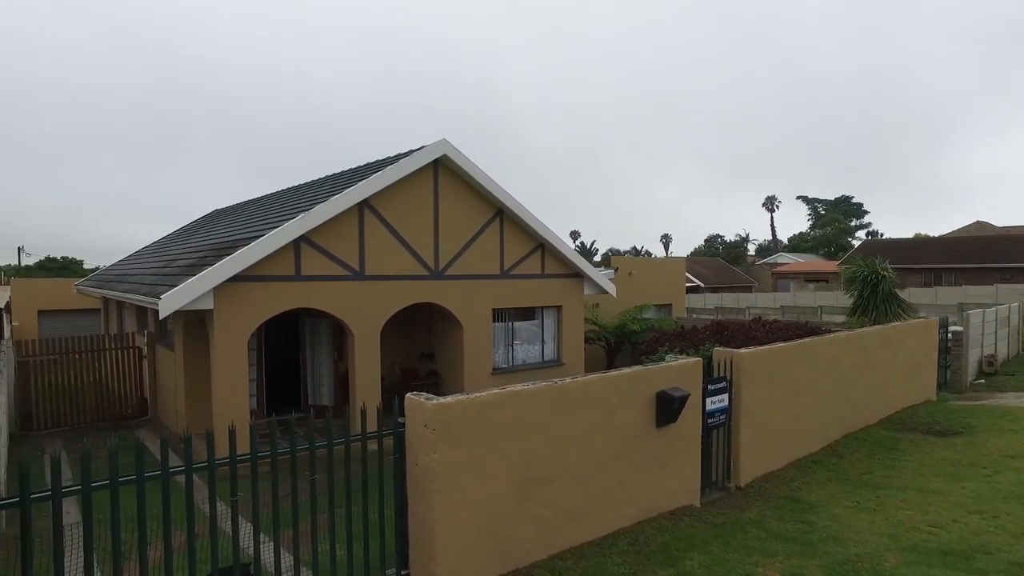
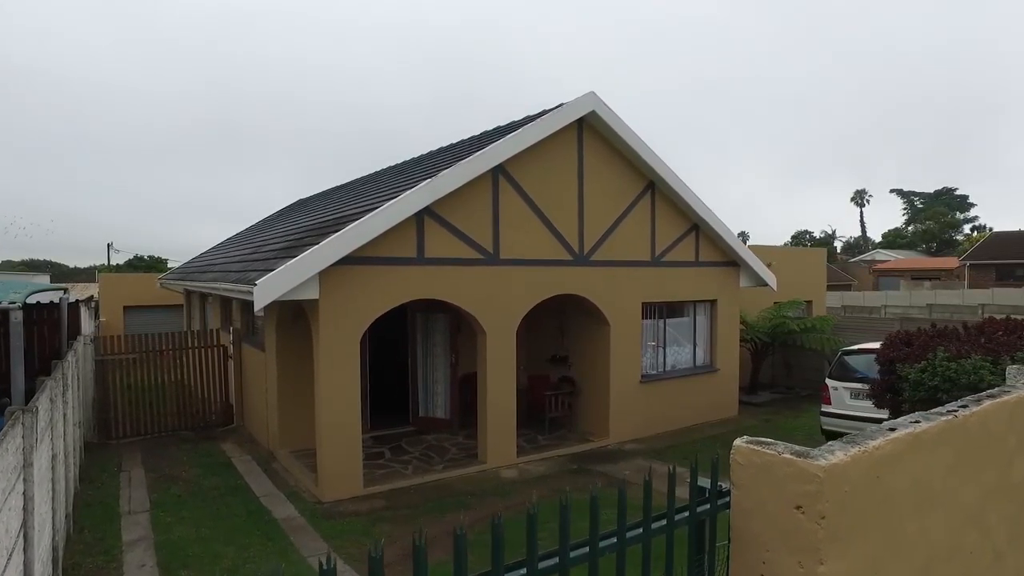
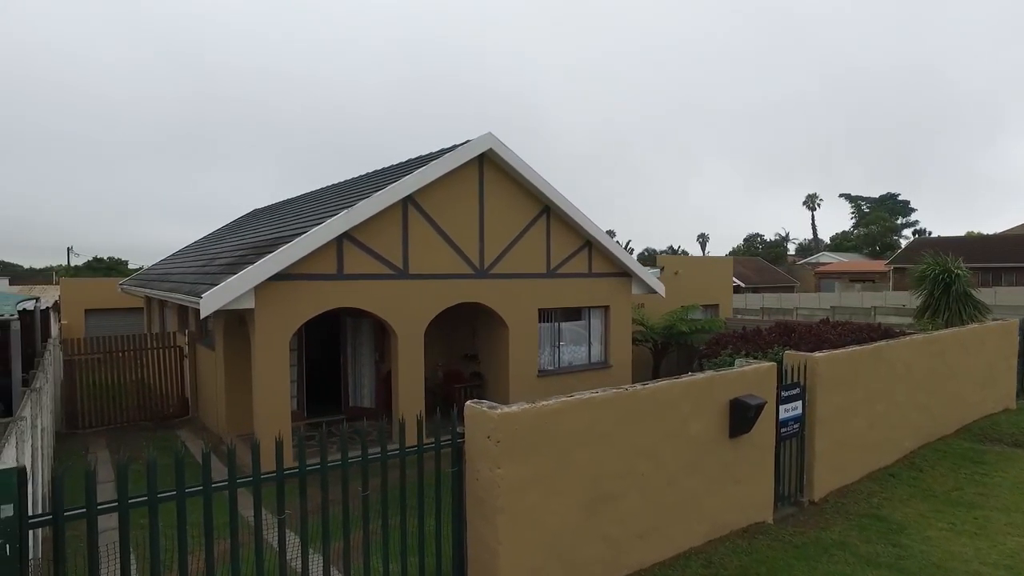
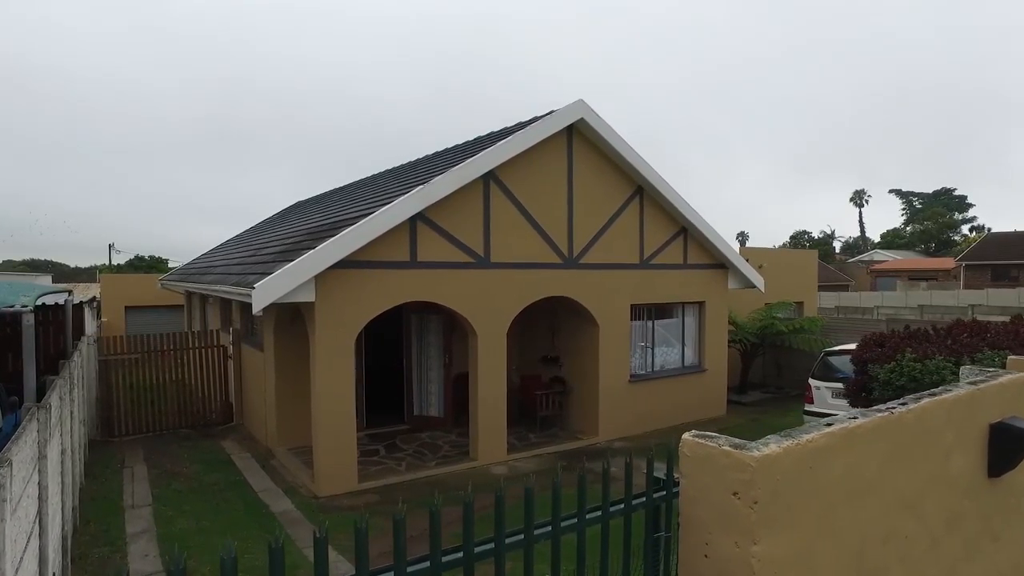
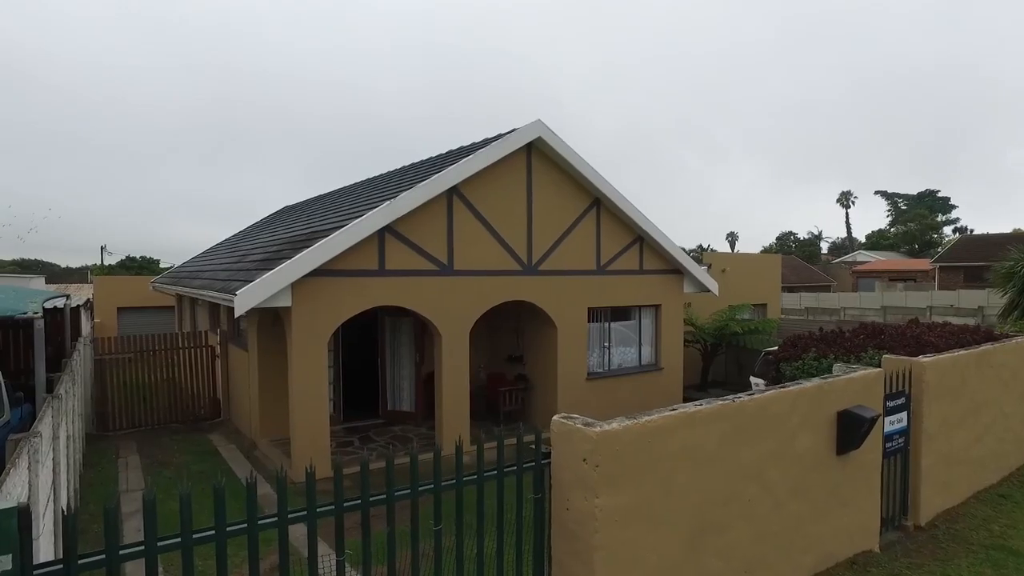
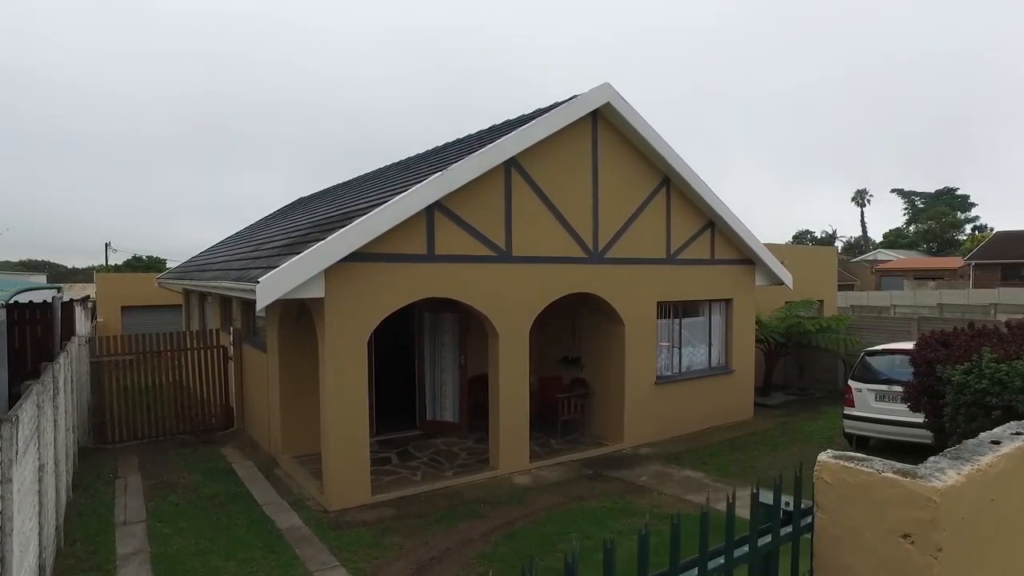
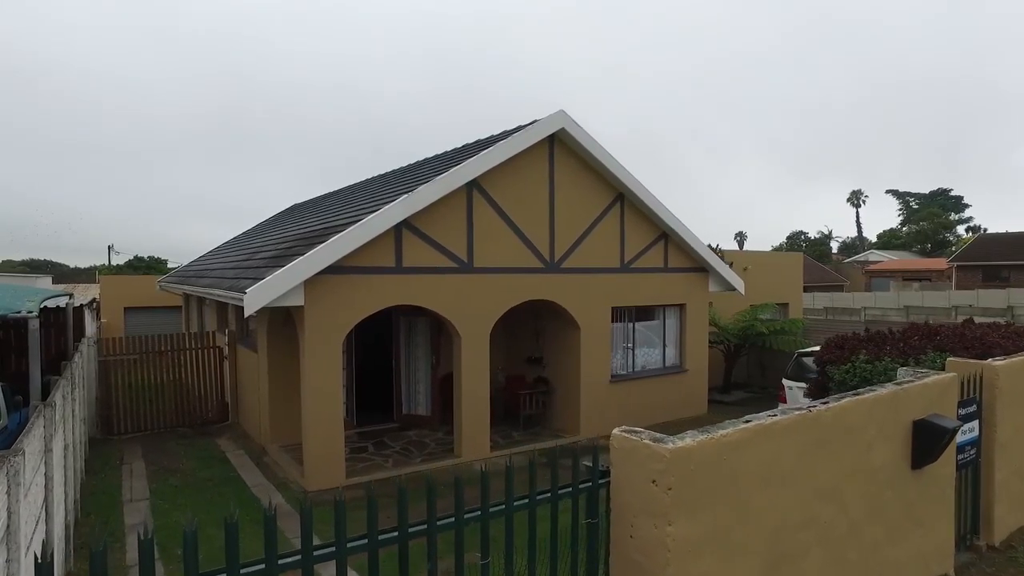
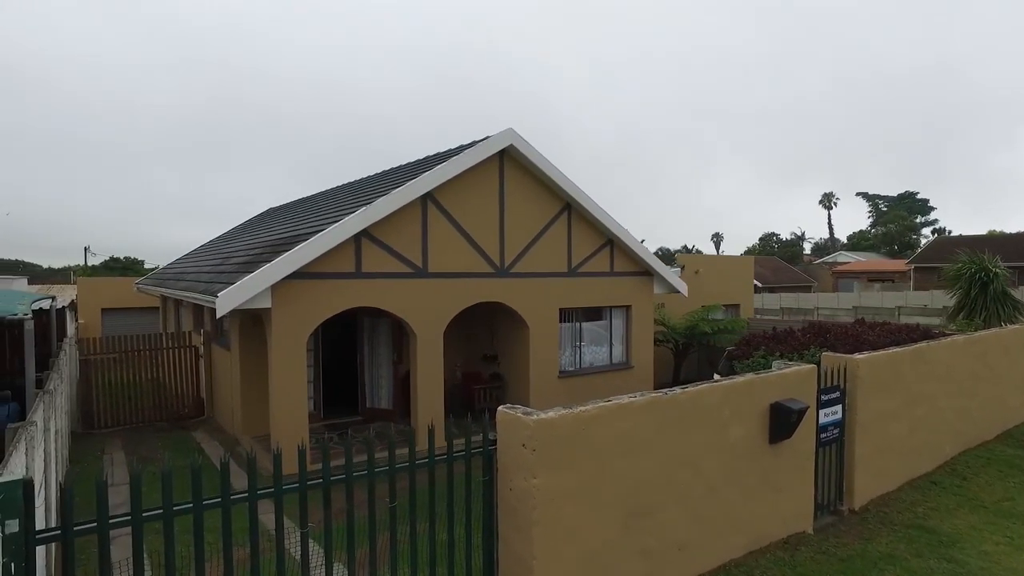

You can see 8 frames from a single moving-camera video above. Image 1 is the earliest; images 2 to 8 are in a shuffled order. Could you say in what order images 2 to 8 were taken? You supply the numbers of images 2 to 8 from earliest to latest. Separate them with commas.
3, 8, 5, 7, 4, 2, 6
